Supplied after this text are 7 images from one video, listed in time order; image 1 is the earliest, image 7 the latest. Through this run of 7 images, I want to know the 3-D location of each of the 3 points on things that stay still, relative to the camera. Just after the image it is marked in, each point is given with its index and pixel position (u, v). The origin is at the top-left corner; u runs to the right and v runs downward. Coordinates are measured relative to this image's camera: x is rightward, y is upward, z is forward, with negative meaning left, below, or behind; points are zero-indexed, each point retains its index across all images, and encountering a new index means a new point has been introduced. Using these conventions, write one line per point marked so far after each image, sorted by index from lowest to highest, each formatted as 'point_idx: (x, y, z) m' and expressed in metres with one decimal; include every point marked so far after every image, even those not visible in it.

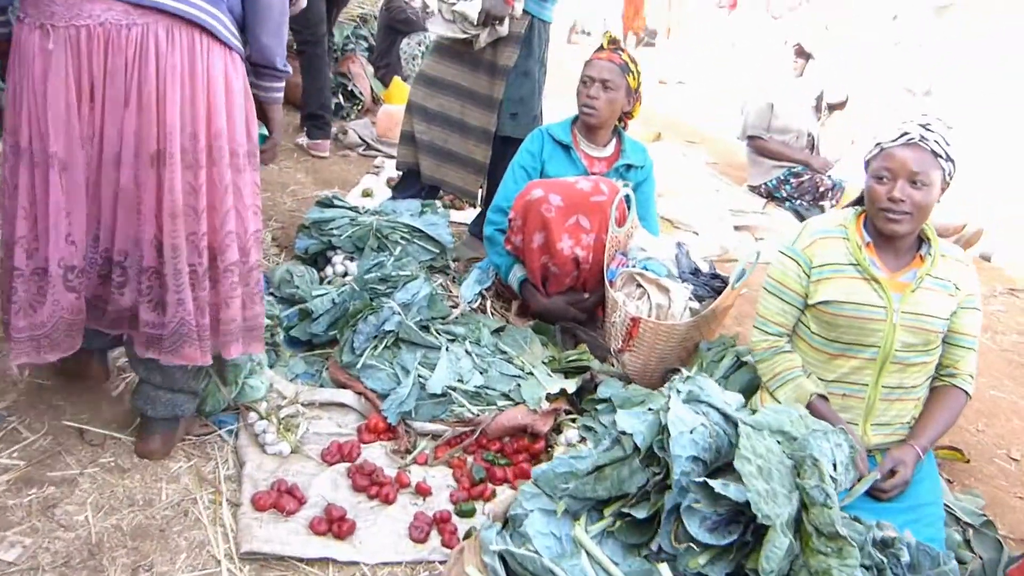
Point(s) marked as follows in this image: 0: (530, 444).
0: (+0.1, -0.5, +2.8) m
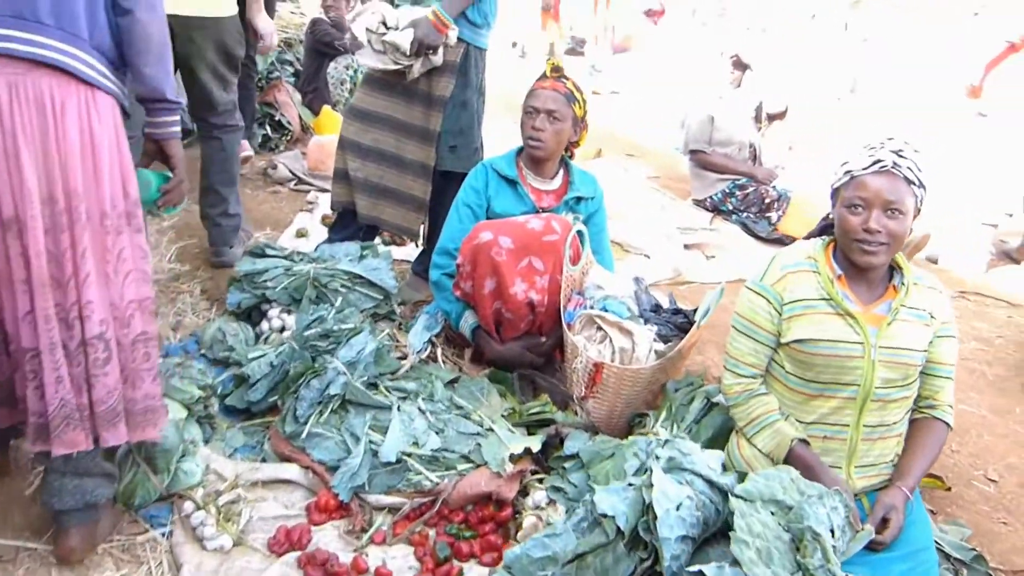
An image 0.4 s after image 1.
0: (0.0, -0.7, +2.6) m
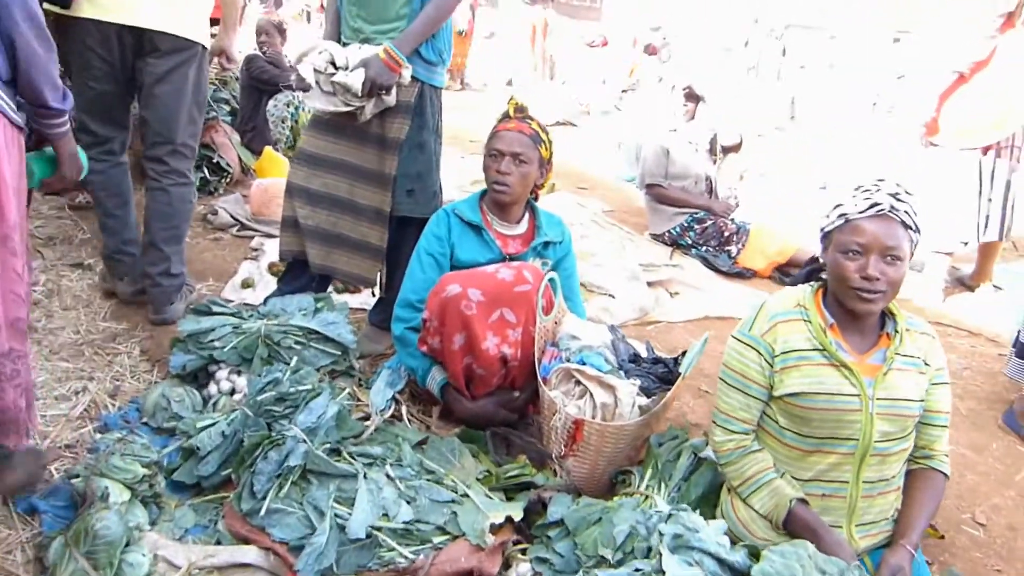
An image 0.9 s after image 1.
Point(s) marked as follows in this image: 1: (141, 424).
0: (-0.1, -0.8, +2.4) m
1: (-1.3, -0.5, +3.0) m
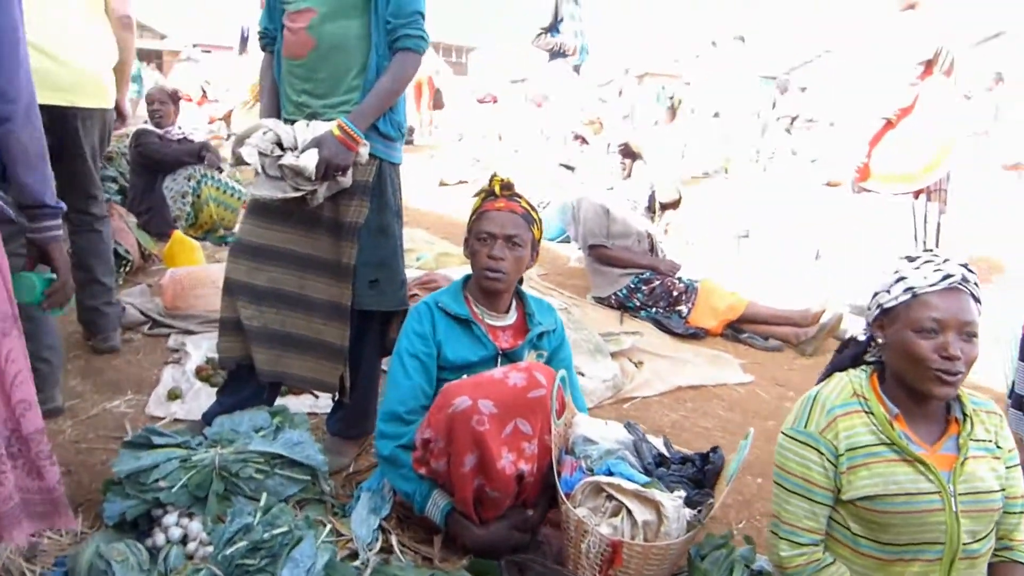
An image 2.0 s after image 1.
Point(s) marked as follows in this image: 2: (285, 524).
0: (+0.1, -1.1, +2.0) m
1: (-1.2, -0.9, +2.4) m
2: (-0.7, -0.7, +2.6) m
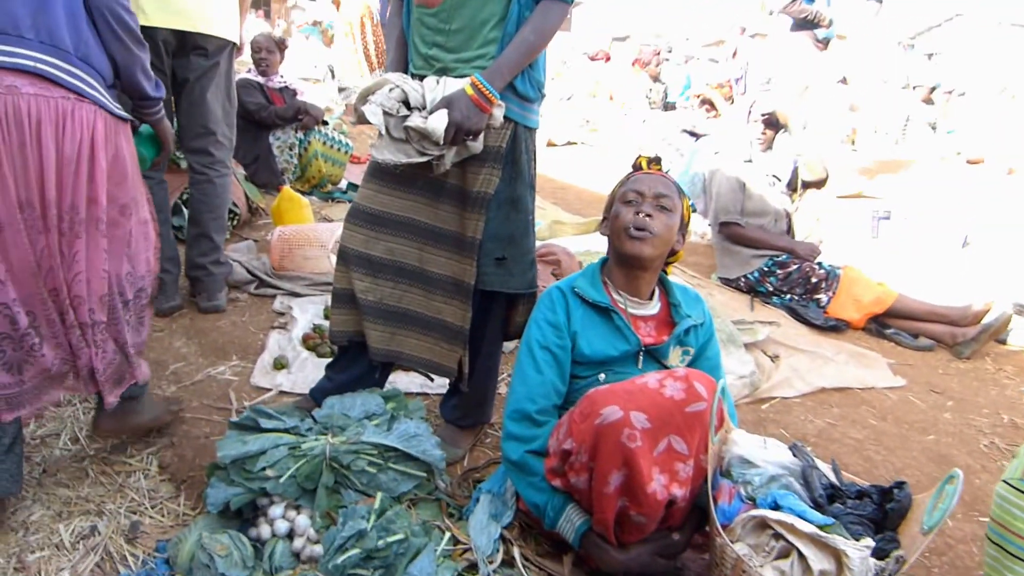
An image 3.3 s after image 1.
0: (+0.3, -1.1, +1.7) m
1: (-0.8, -0.8, +2.2) m
2: (-0.3, -0.6, +2.3) m
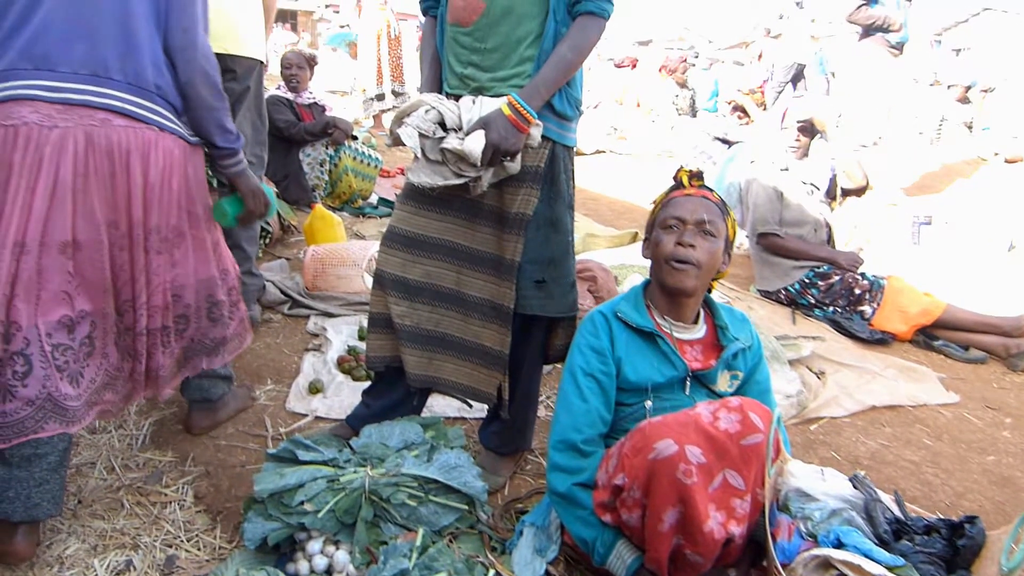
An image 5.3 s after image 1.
0: (+0.4, -1.2, +1.6) m
1: (-0.7, -0.9, +2.2) m
2: (-0.2, -0.7, +2.2) m
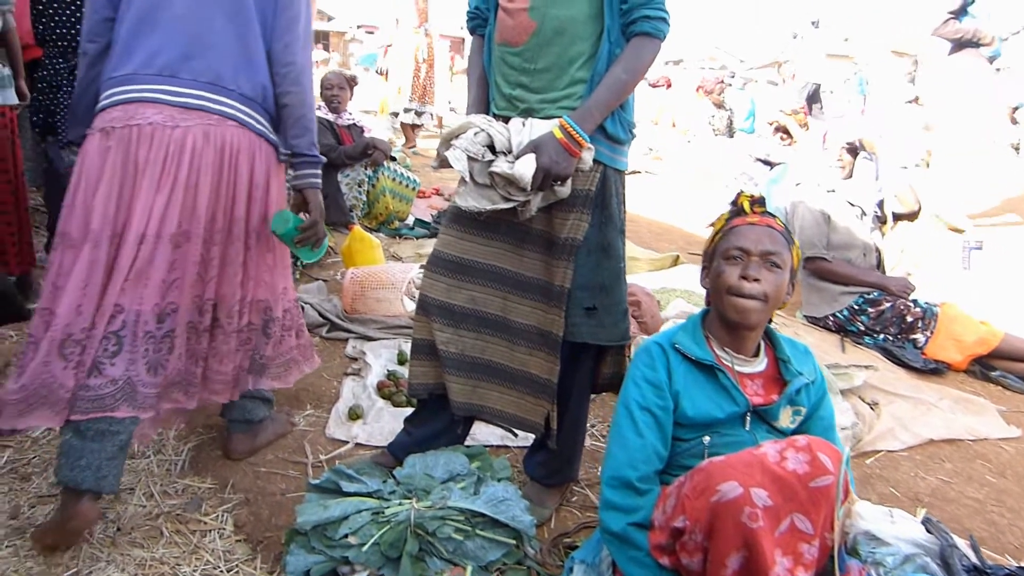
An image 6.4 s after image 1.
0: (+0.6, -1.2, +1.5) m
1: (-0.6, -0.9, +2.1) m
2: (0.0, -0.8, +2.1) m
